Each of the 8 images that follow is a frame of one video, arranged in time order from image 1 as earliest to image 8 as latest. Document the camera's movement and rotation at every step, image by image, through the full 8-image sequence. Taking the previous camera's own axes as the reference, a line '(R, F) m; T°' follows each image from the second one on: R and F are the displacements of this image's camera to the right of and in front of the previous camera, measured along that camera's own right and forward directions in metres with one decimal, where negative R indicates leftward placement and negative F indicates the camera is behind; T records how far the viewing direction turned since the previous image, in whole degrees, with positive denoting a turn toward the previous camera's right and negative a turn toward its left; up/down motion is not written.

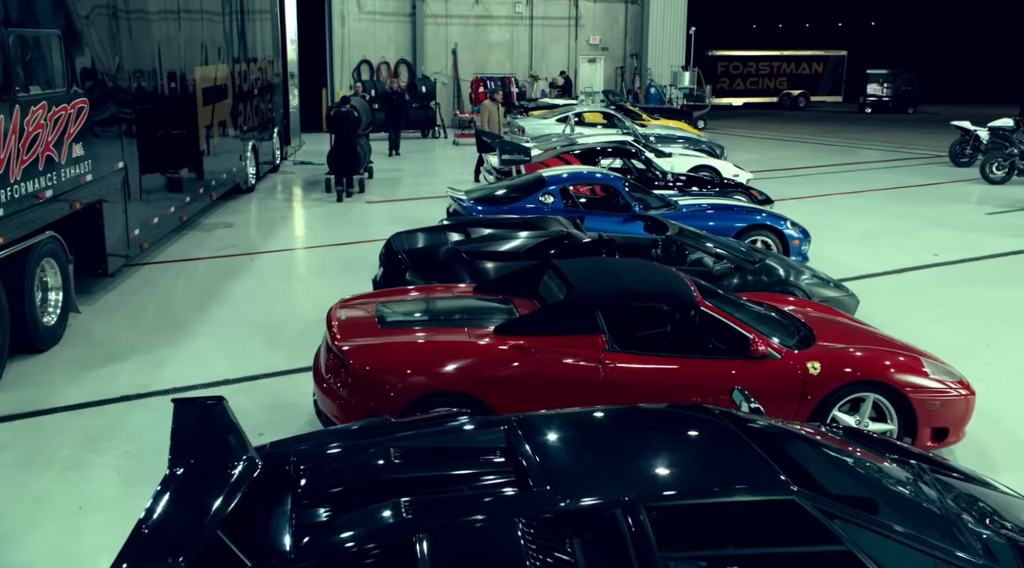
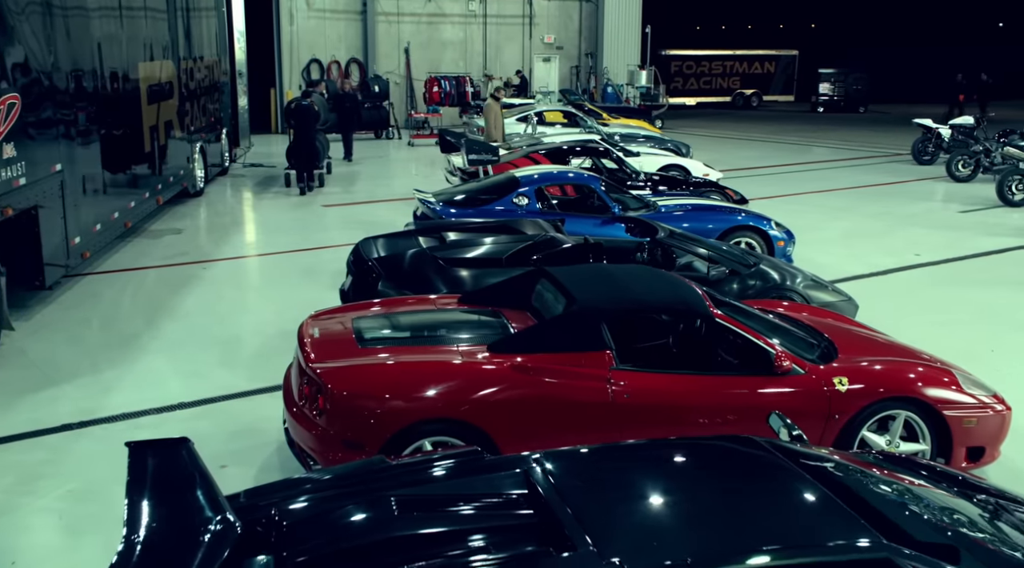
(-0.2, +0.5) m; +3°
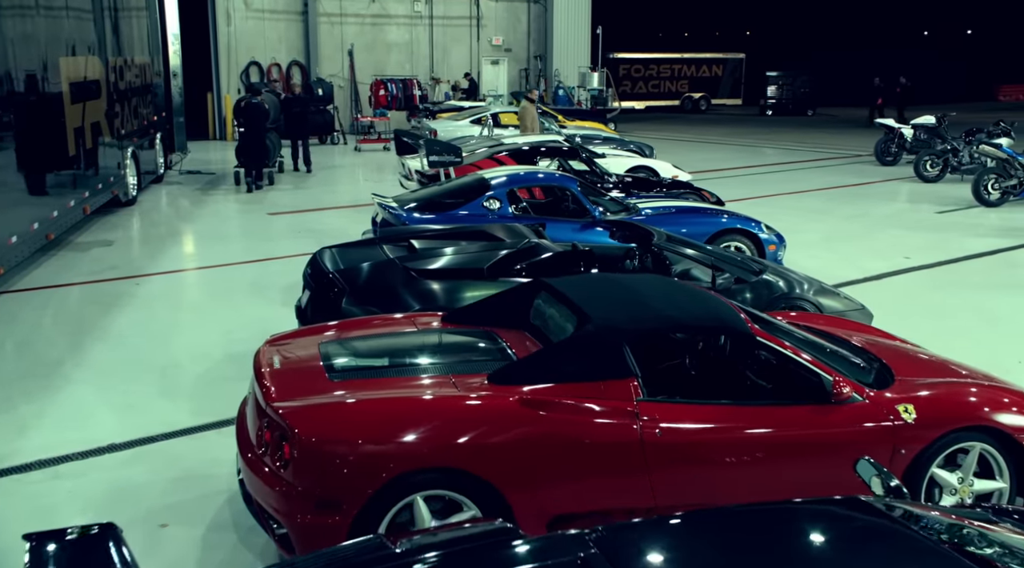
(-0.3, +0.8) m; +4°
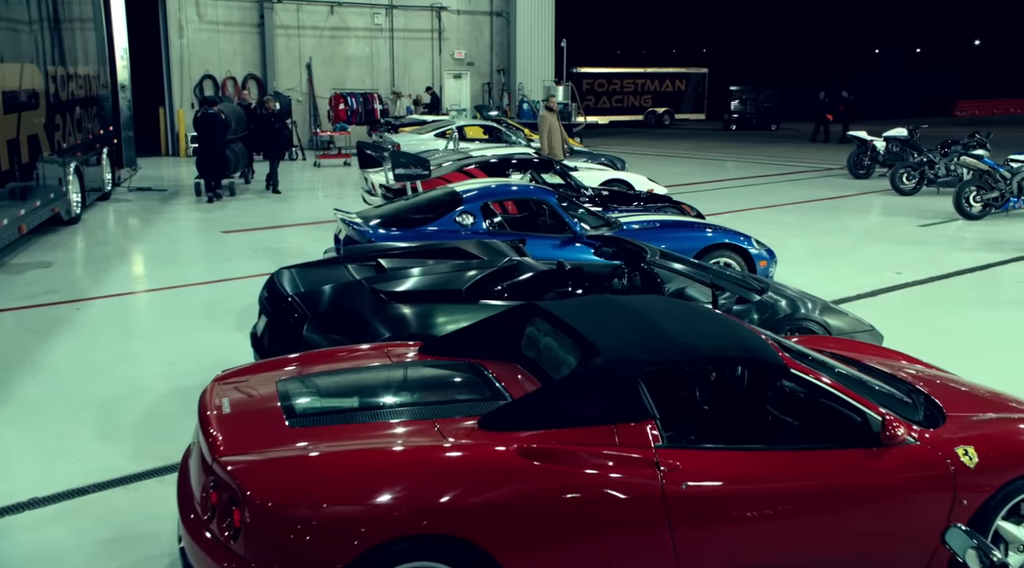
(-0.1, +0.6) m; +3°
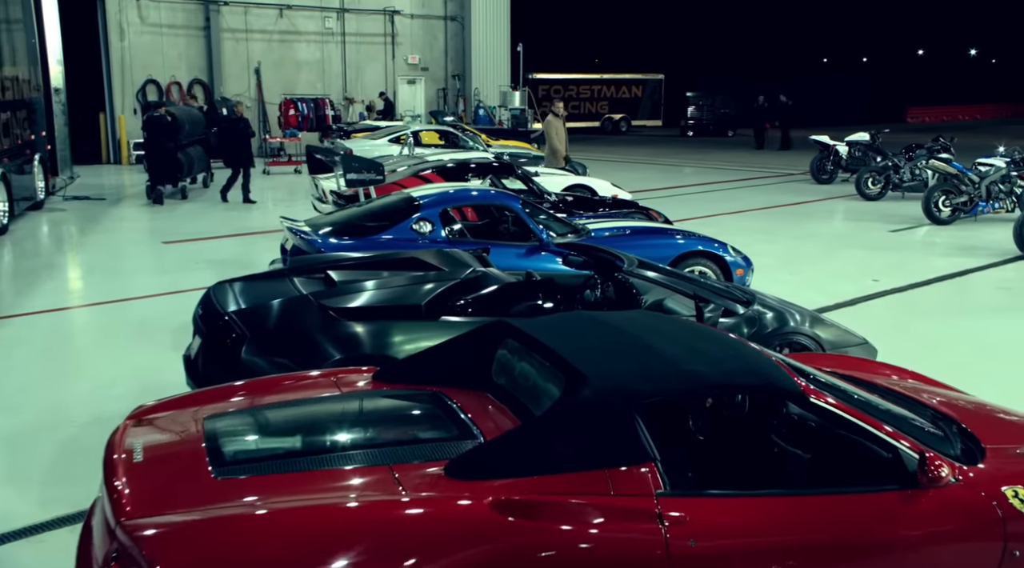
(0.0, +0.5) m; +3°
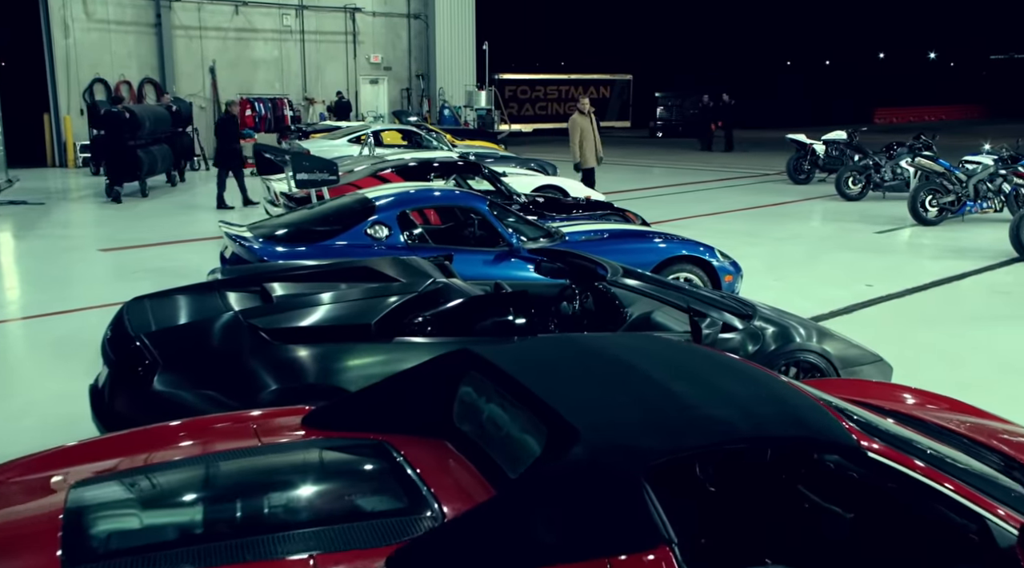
(0.0, +0.7) m; +2°
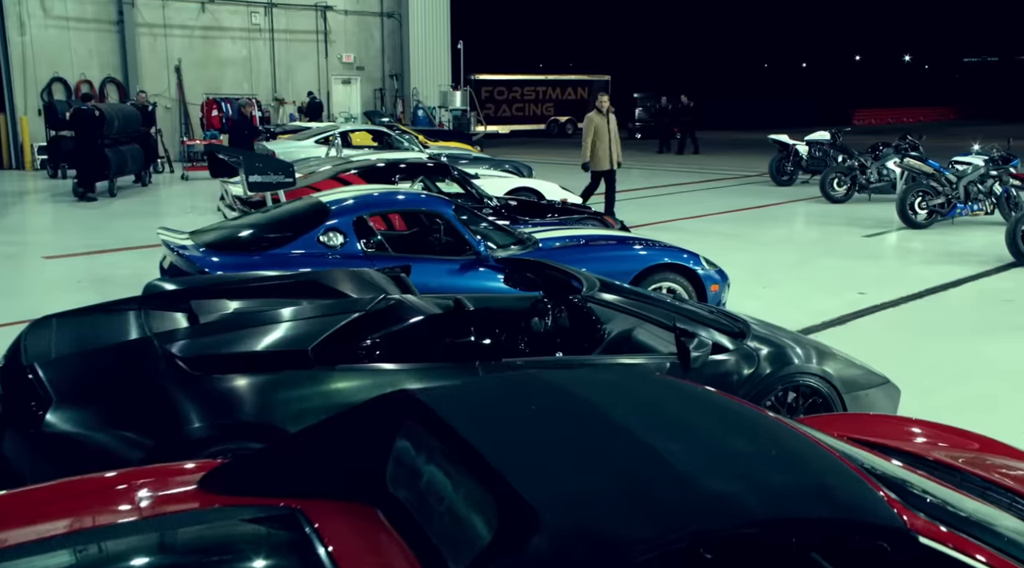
(+0.1, +0.5) m; +1°
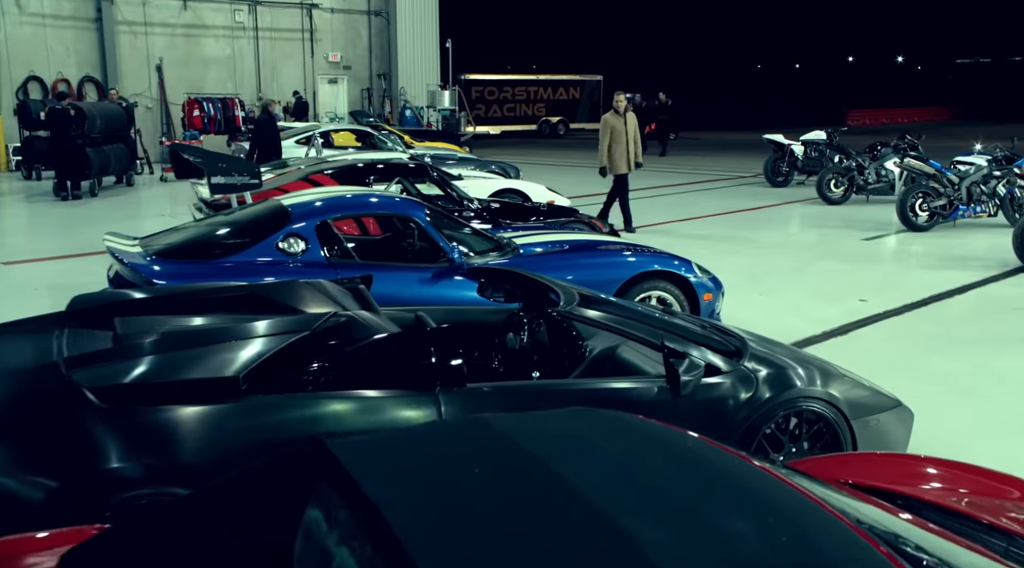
(+0.1, +0.4) m; 0°
